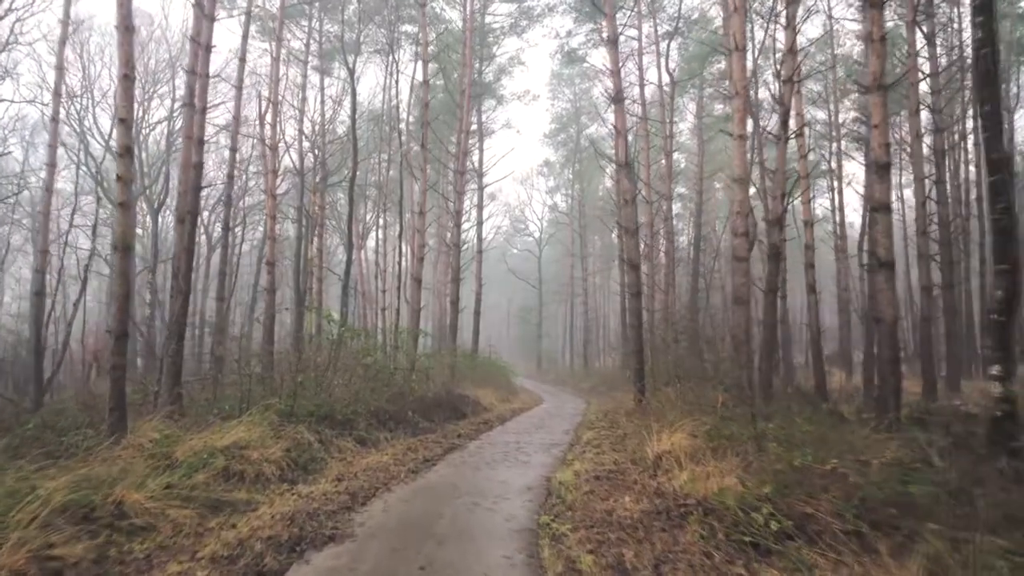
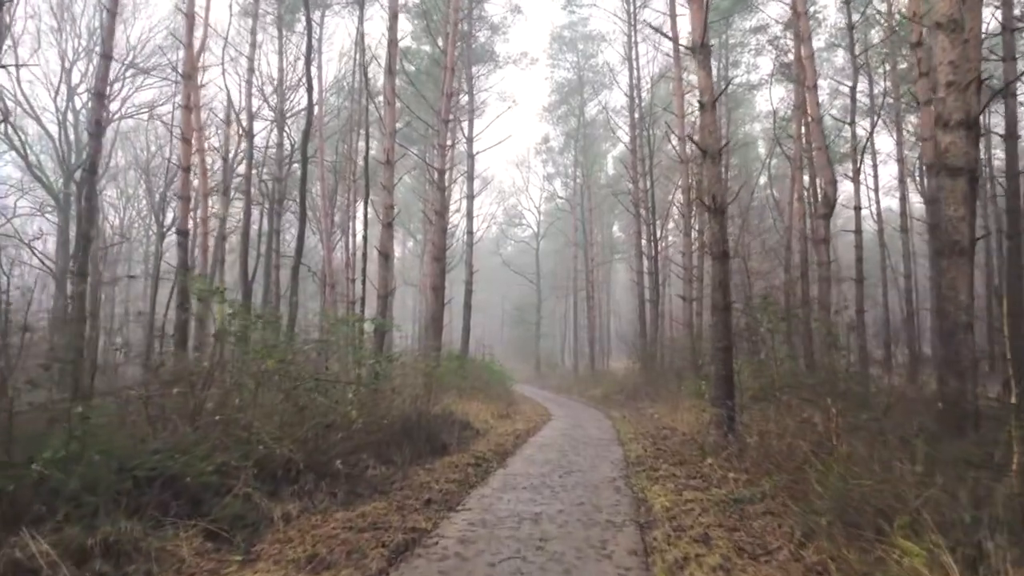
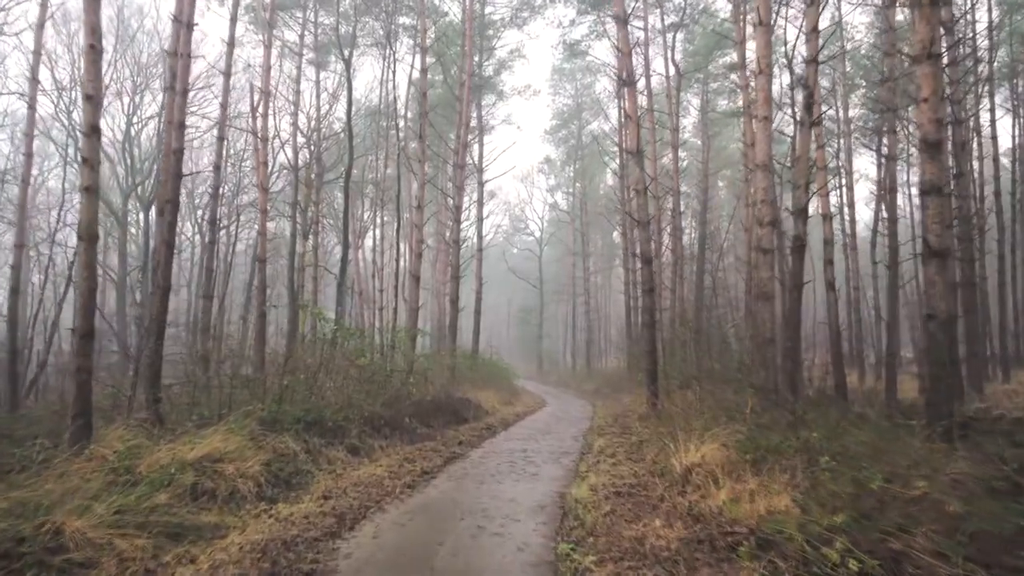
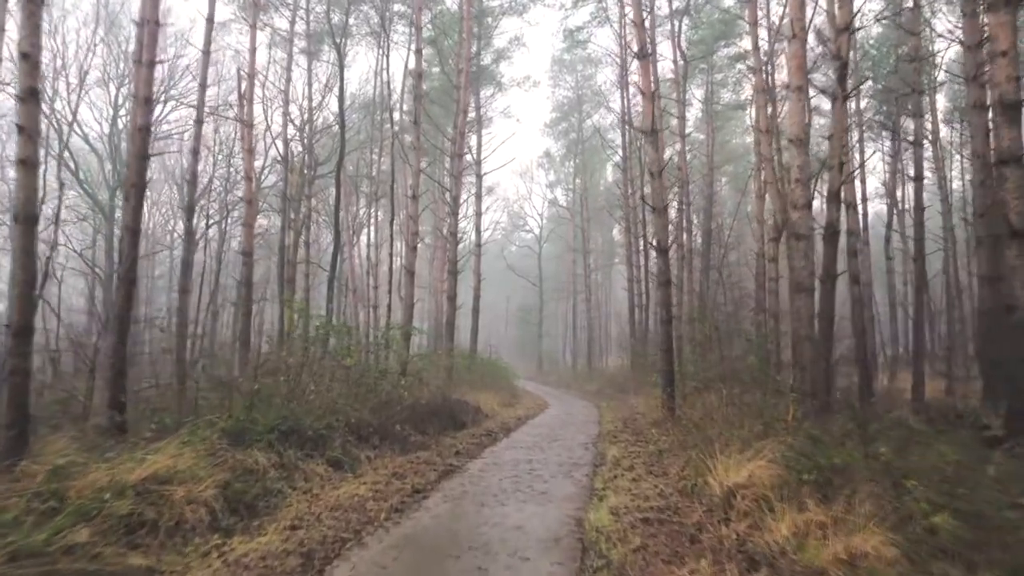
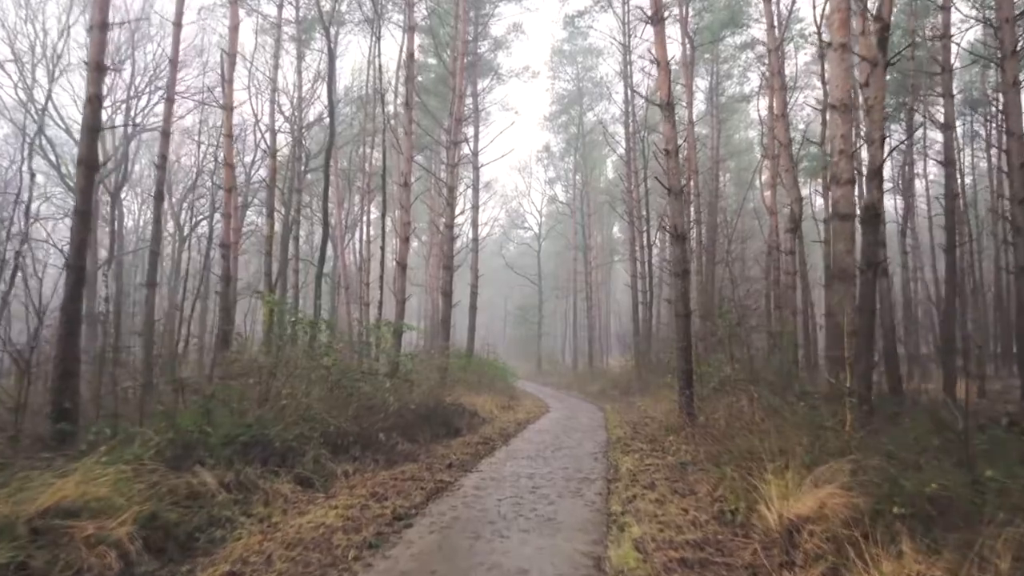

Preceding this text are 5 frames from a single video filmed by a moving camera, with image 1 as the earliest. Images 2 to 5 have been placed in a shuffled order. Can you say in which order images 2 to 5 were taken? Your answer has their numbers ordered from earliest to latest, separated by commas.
3, 4, 5, 2
